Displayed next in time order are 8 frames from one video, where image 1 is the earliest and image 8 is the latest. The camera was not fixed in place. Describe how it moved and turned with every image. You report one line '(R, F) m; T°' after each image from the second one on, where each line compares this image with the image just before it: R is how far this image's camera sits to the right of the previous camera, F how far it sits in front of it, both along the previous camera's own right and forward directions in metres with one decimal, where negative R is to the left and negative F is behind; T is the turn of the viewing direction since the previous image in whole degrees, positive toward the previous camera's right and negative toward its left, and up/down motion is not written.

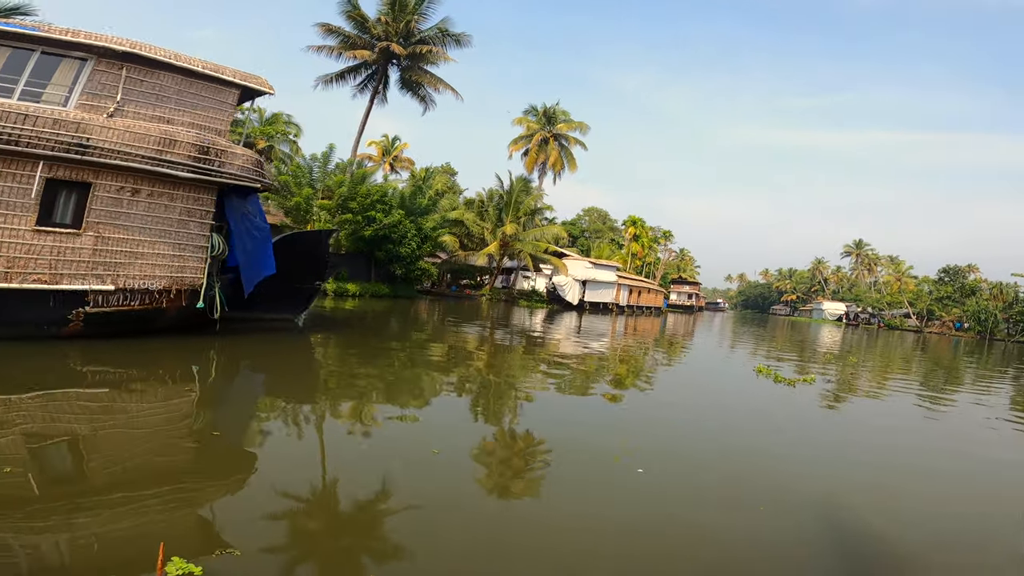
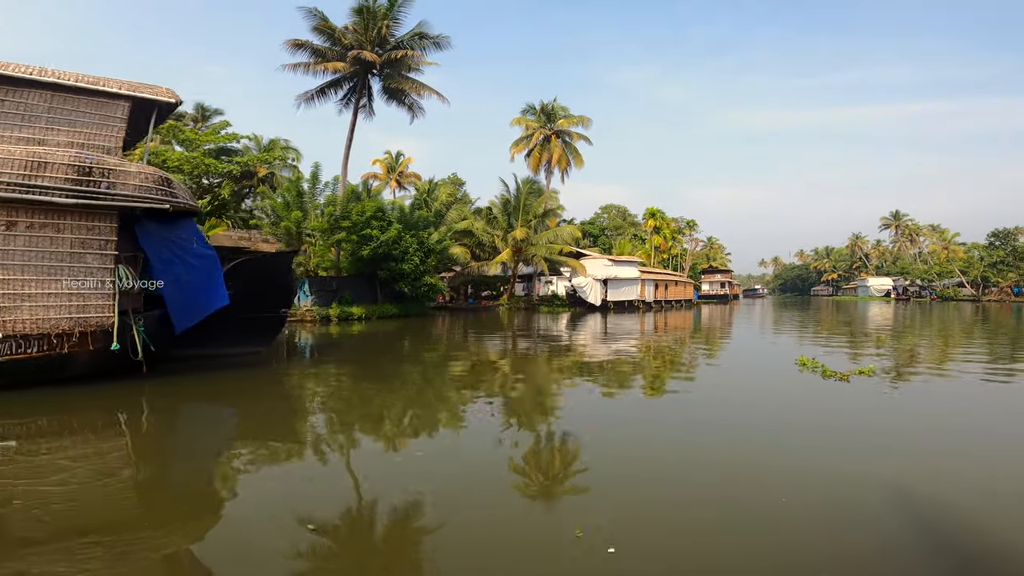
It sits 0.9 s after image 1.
(+0.3, +0.5) m; -3°
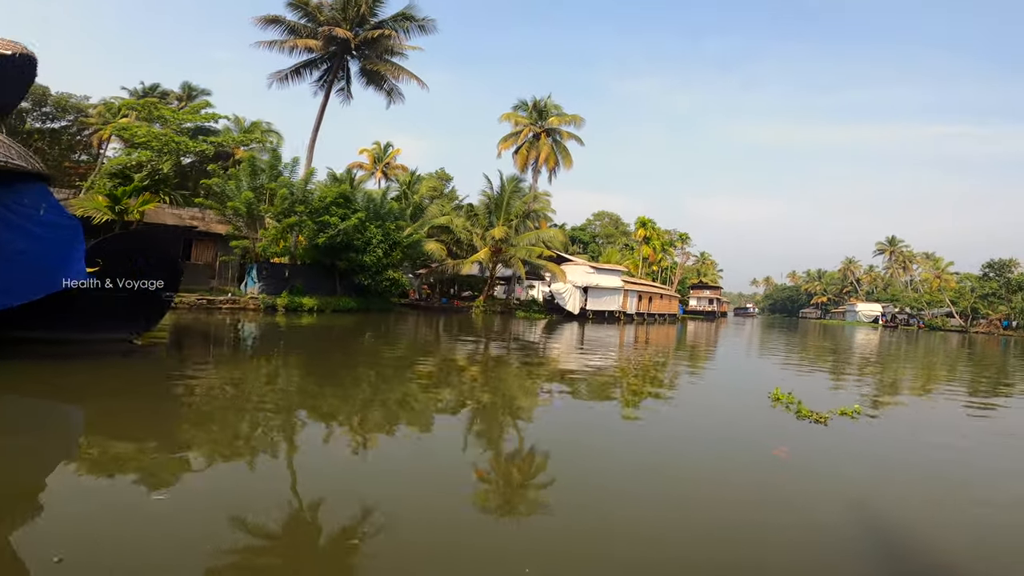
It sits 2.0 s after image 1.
(+0.4, +0.5) m; +1°
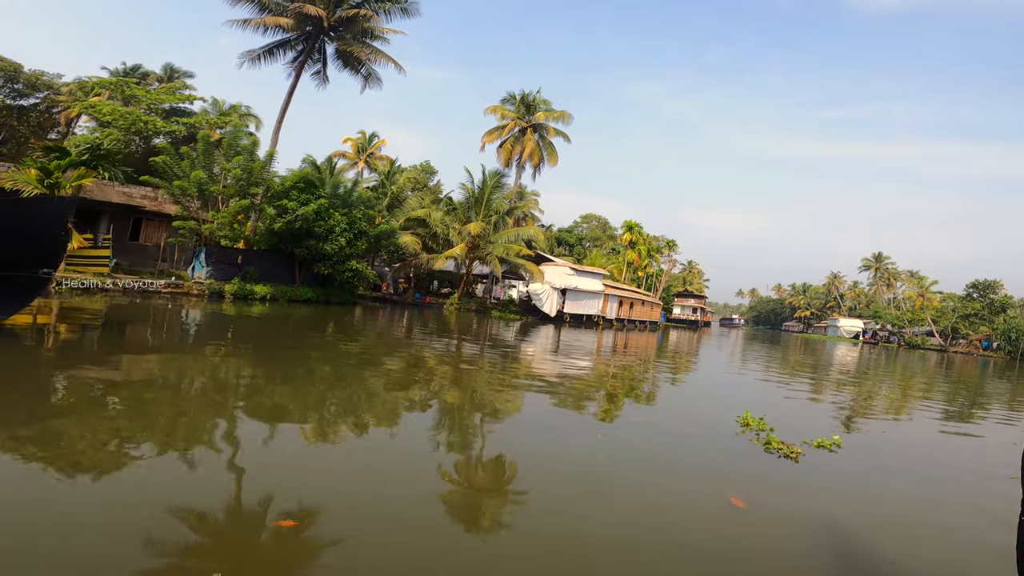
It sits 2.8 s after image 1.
(+0.3, +0.4) m; +1°
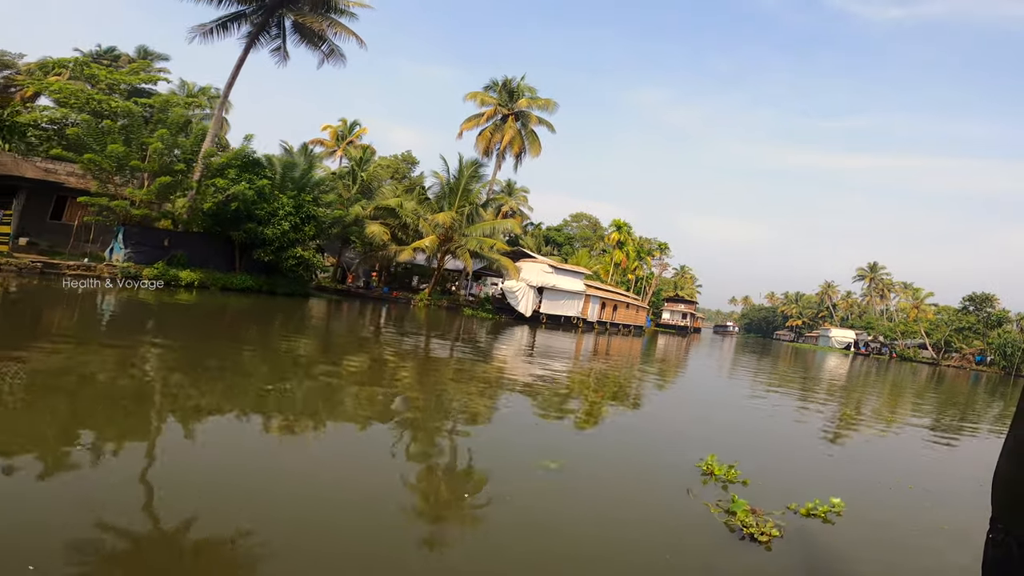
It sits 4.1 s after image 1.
(+0.4, +0.6) m; +1°
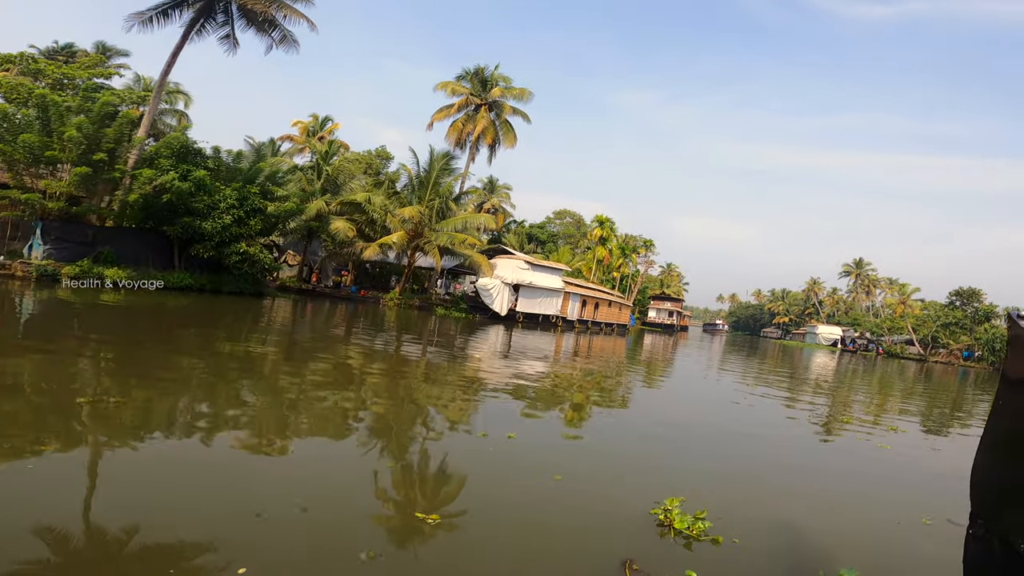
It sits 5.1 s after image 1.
(+0.3, +0.5) m; +1°
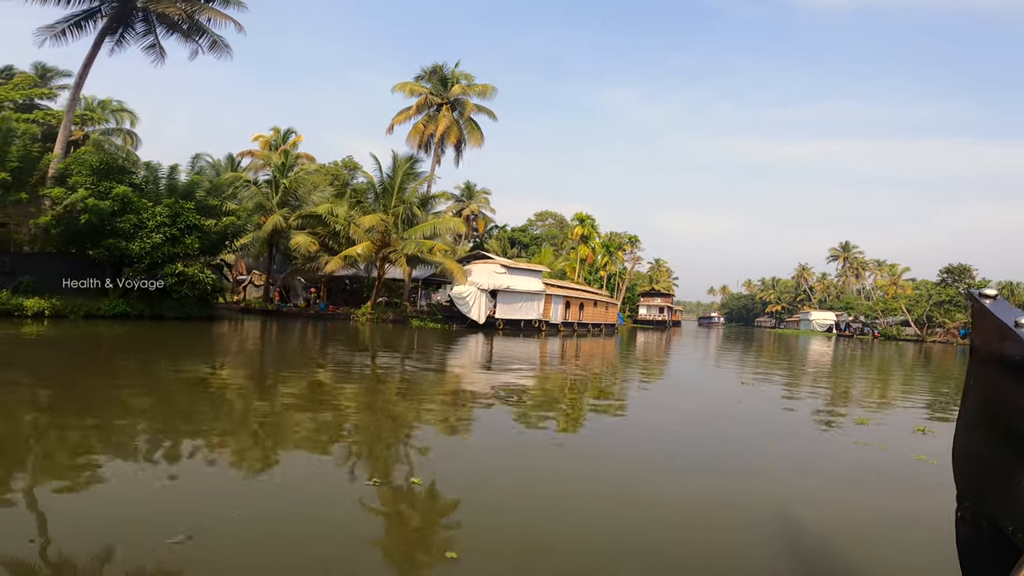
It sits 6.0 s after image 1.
(+0.3, +0.5) m; +1°
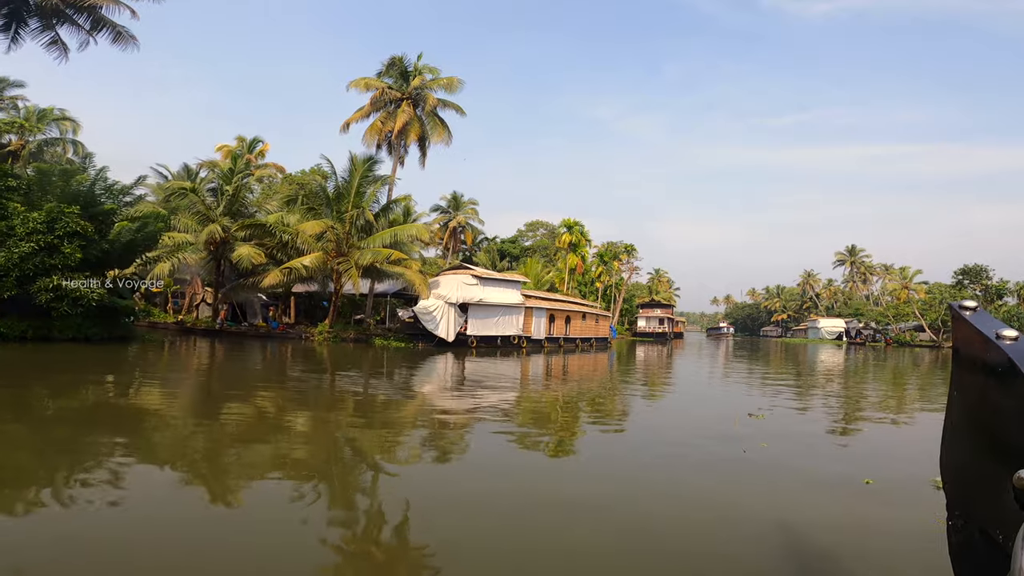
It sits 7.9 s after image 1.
(+0.5, +1.0) m; 0°
